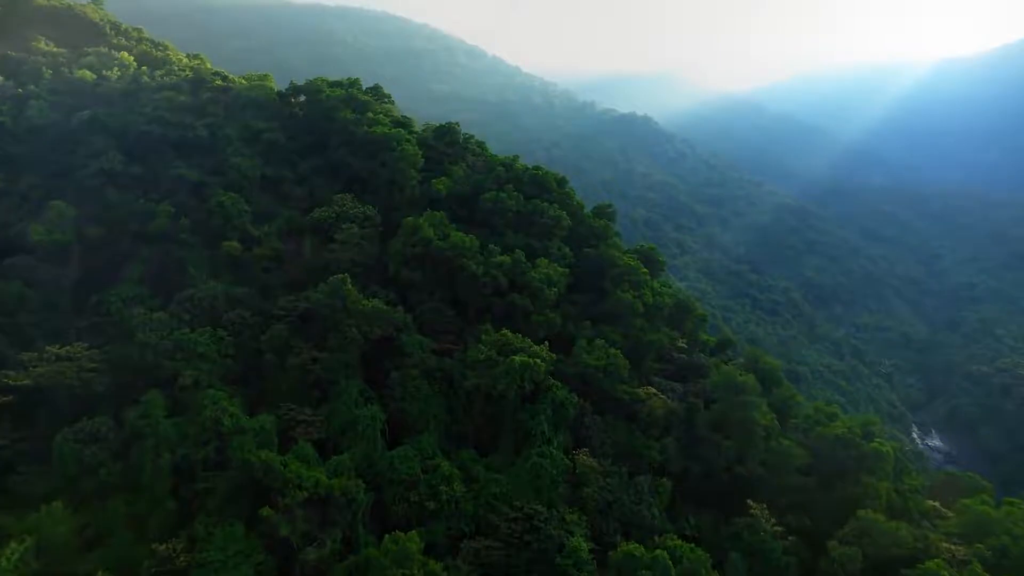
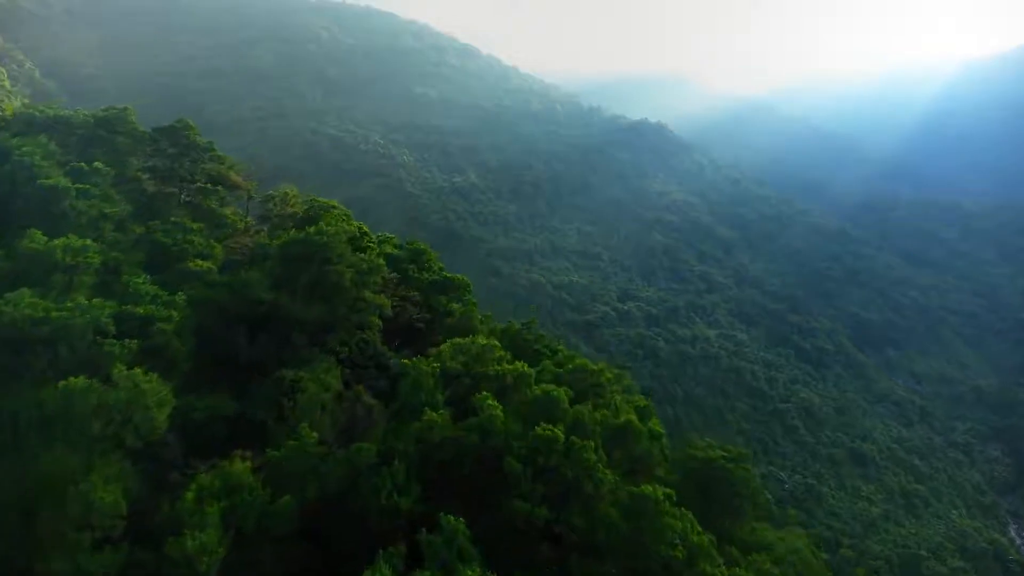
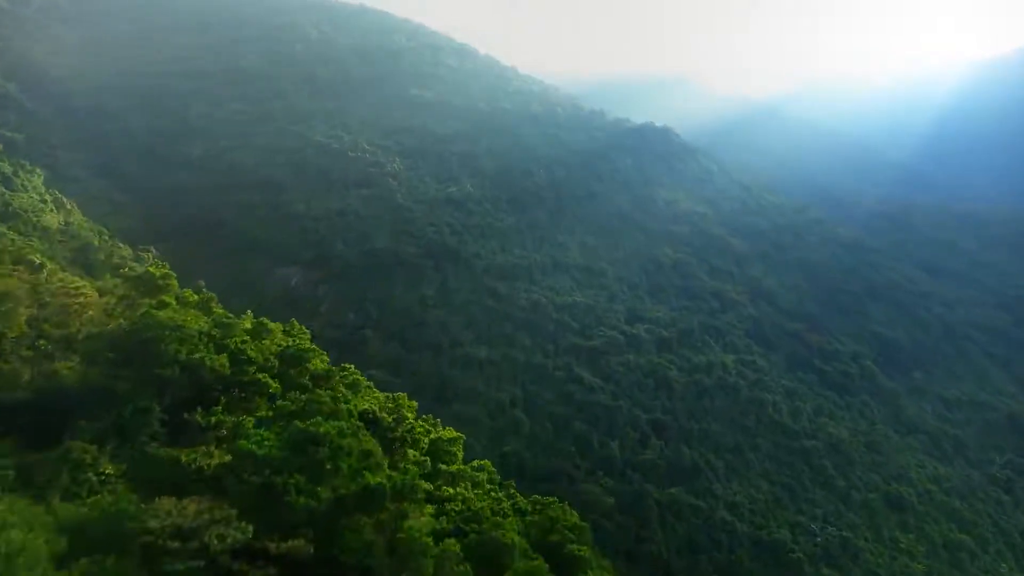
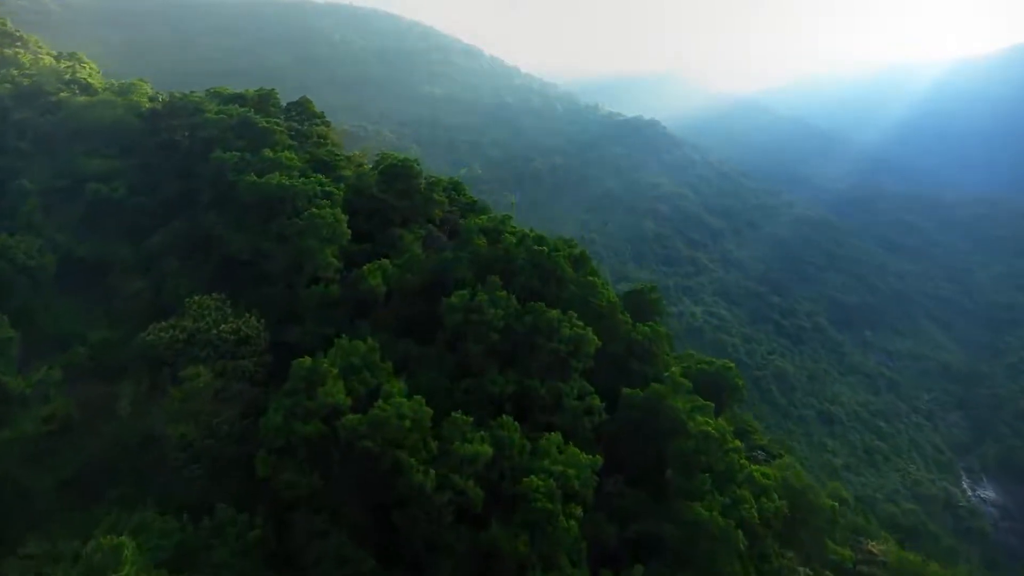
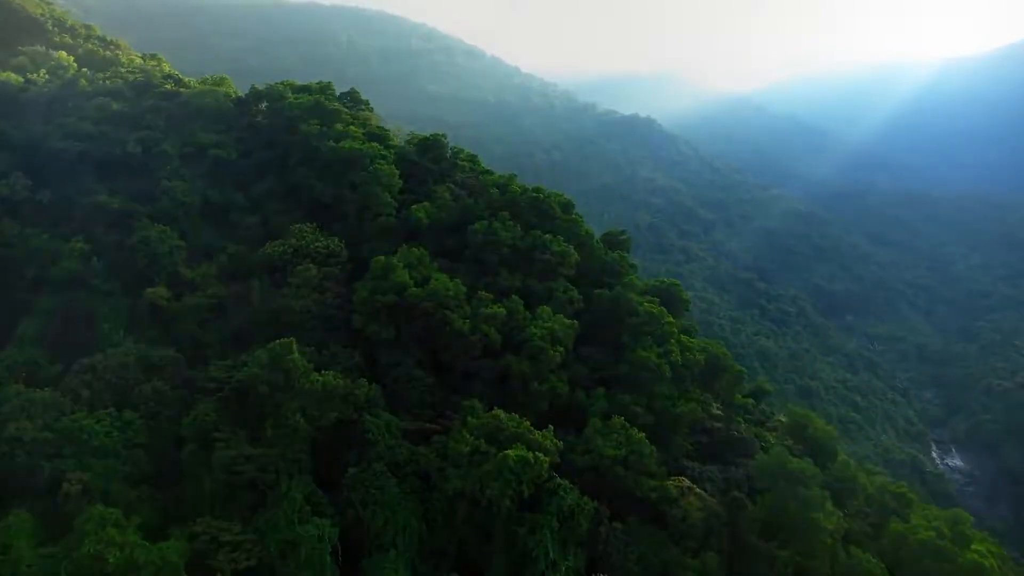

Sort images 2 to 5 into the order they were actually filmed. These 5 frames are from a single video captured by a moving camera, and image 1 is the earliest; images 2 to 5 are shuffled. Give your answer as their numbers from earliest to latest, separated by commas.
5, 4, 2, 3
